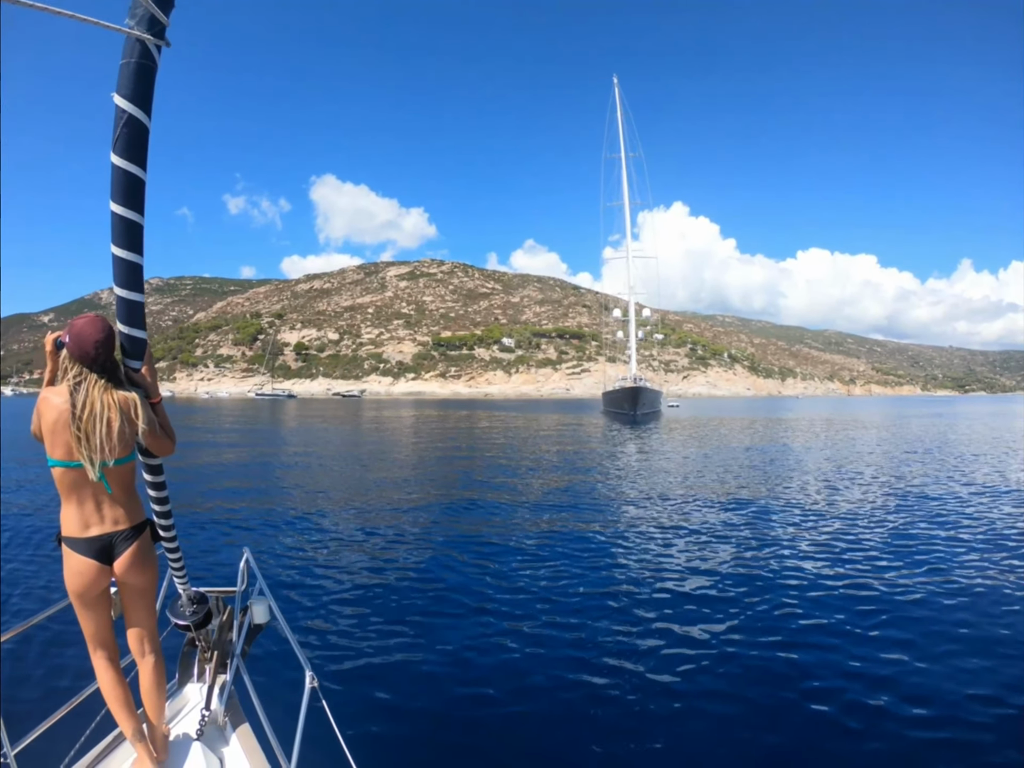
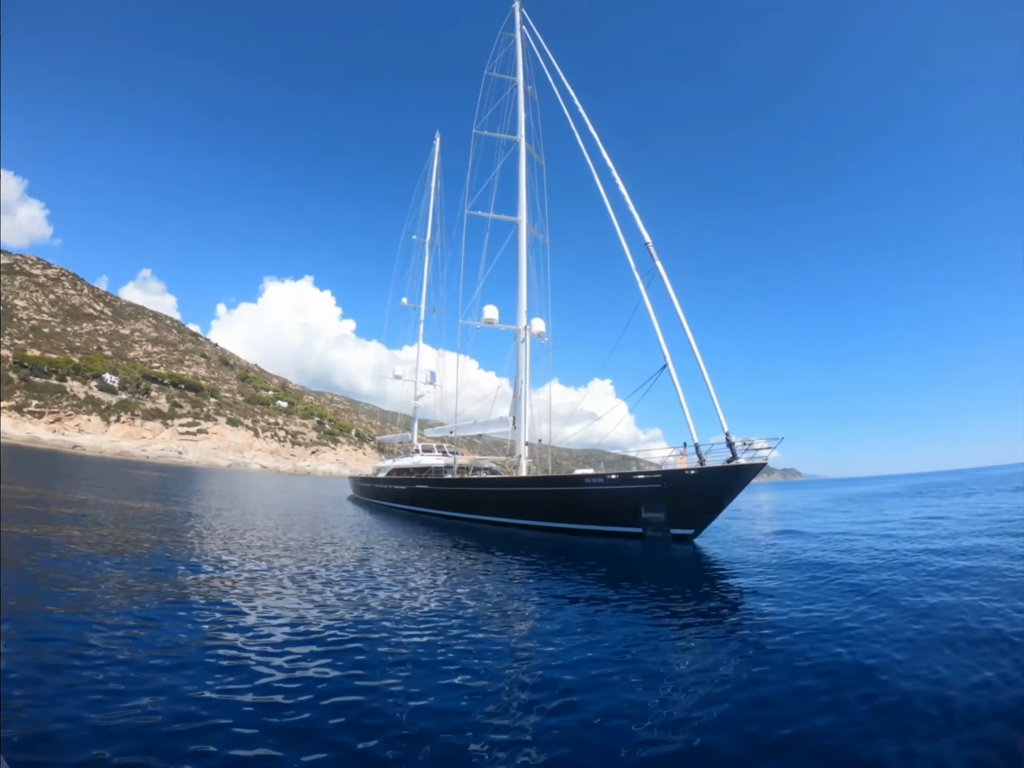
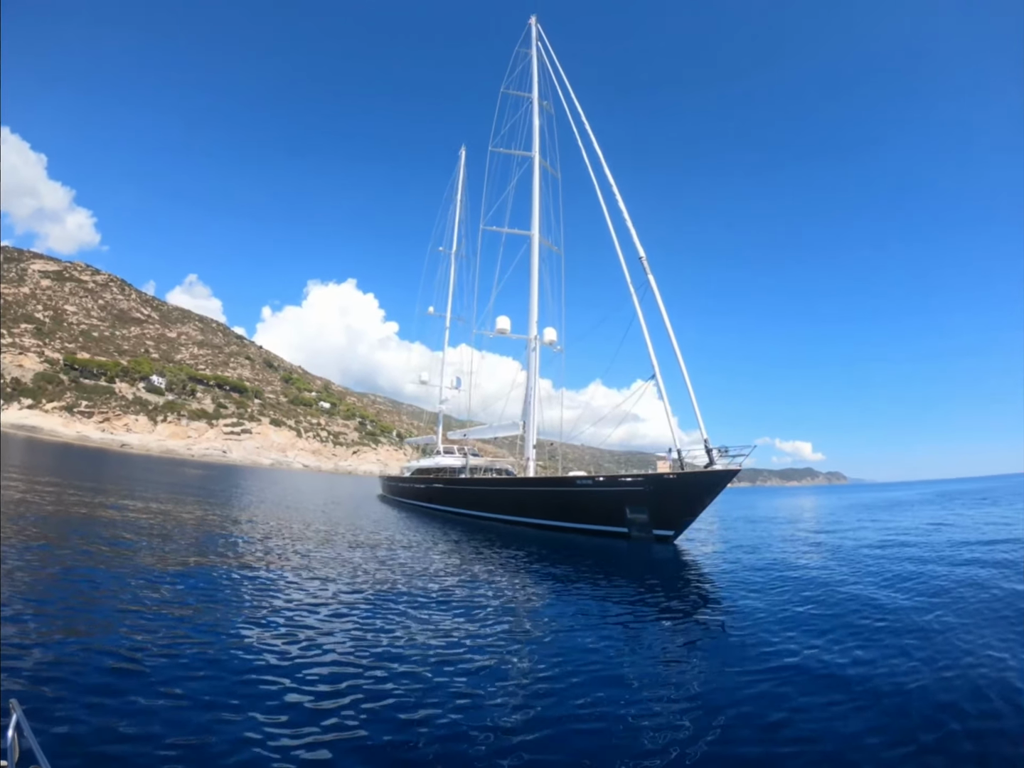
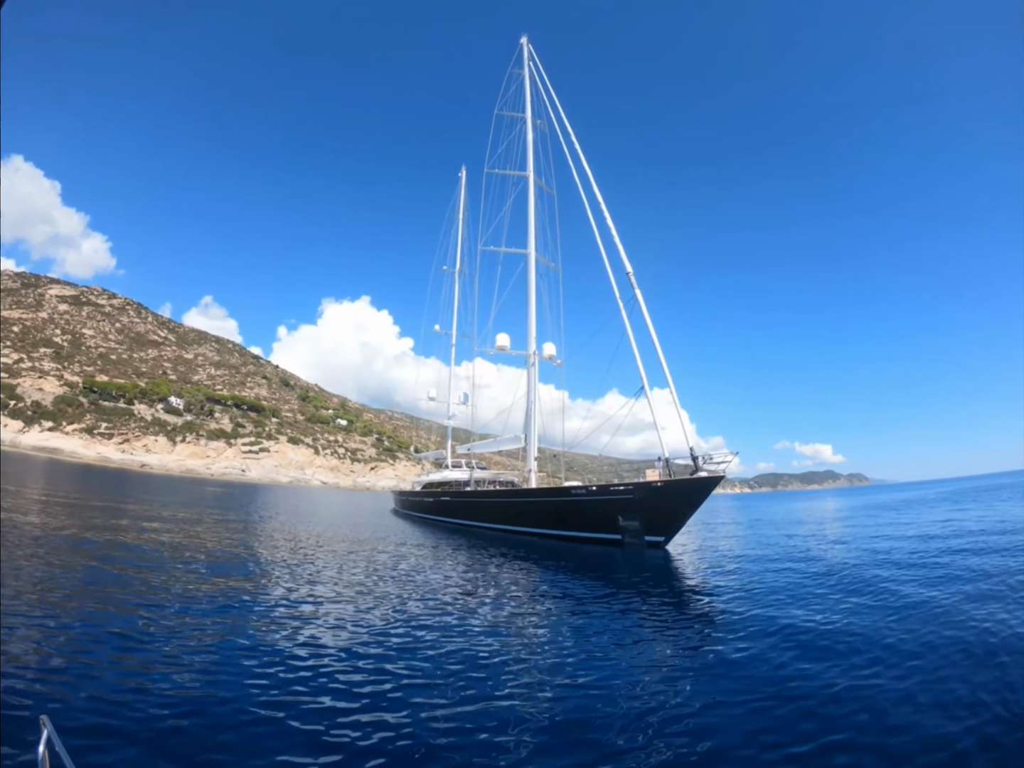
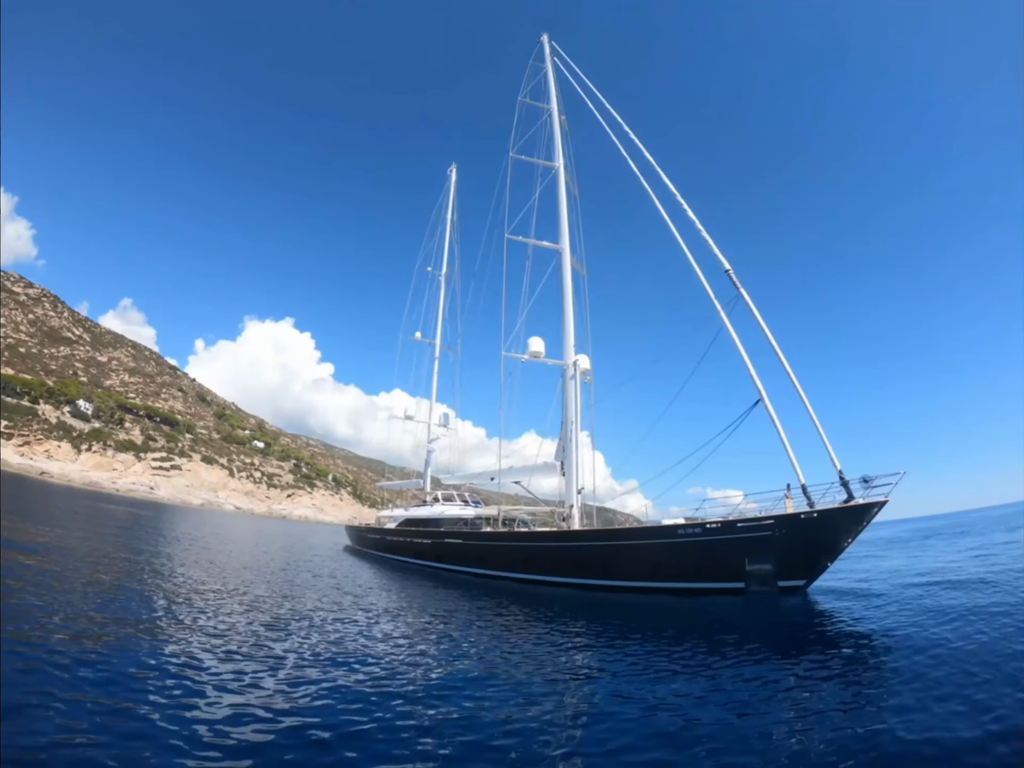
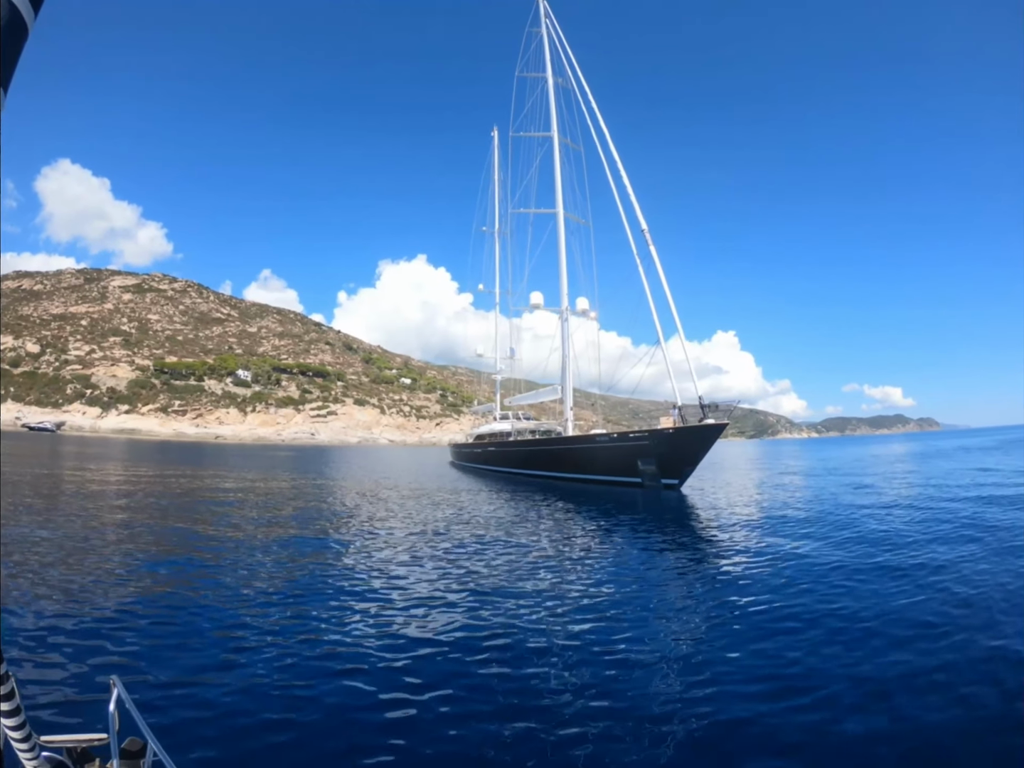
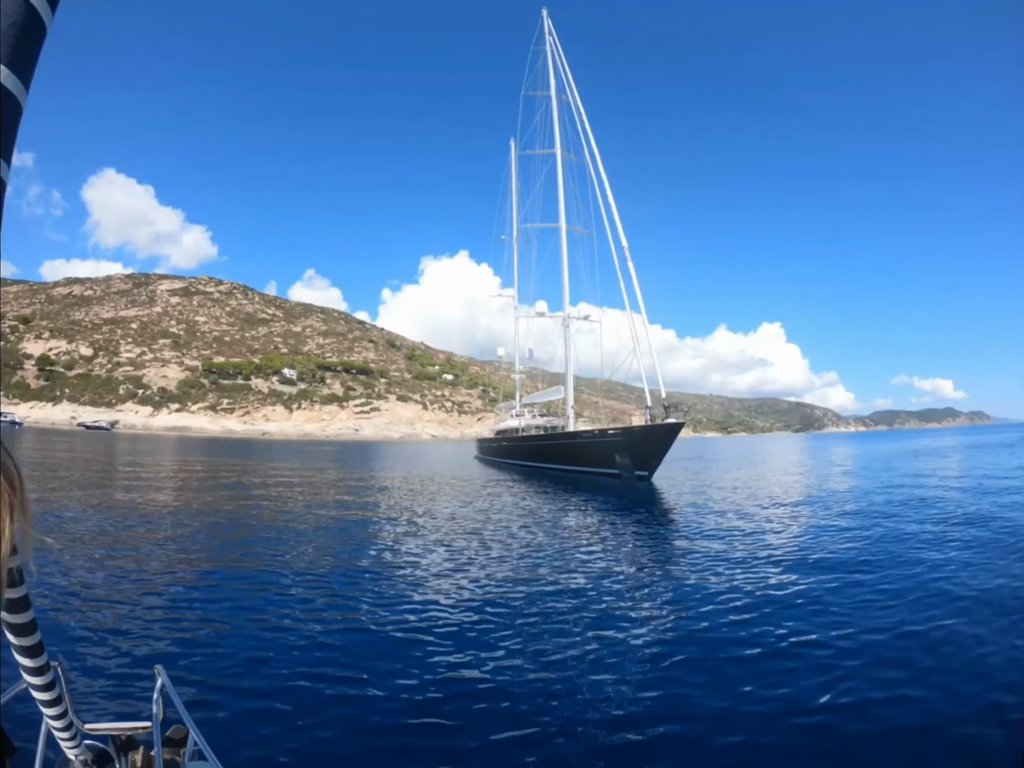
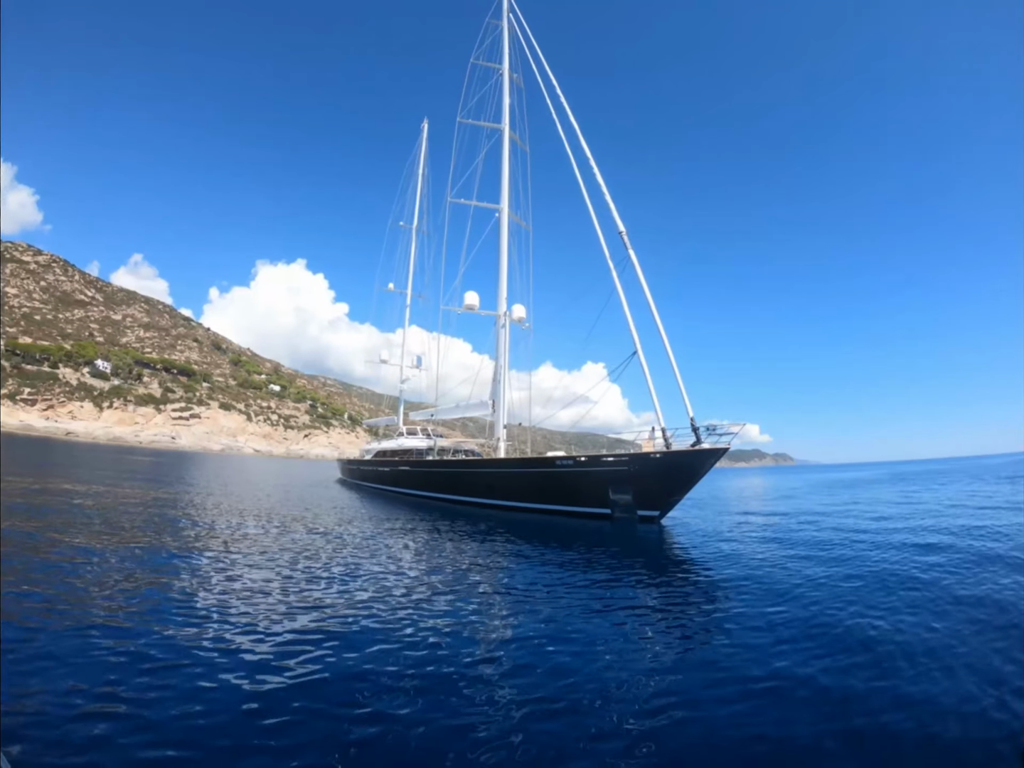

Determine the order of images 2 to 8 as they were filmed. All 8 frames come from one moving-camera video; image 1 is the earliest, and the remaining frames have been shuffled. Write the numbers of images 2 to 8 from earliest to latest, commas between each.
7, 6, 4, 3, 8, 2, 5
